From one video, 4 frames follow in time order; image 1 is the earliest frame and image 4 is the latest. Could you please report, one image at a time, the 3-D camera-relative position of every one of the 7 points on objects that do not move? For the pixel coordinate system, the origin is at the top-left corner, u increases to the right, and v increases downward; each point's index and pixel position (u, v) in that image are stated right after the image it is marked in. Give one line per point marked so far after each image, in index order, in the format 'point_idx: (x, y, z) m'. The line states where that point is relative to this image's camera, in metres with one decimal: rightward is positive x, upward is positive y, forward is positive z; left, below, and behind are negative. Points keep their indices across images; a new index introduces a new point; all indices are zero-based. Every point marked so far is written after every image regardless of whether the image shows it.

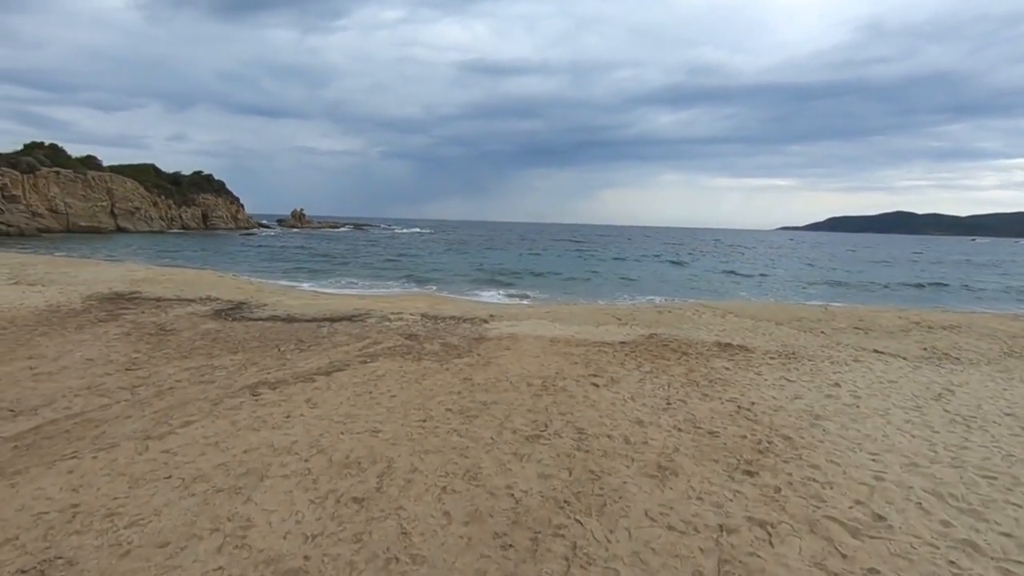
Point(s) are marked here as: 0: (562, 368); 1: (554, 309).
0: (+0.7, -1.2, +7.7) m
1: (+1.1, -0.5, +13.7) m
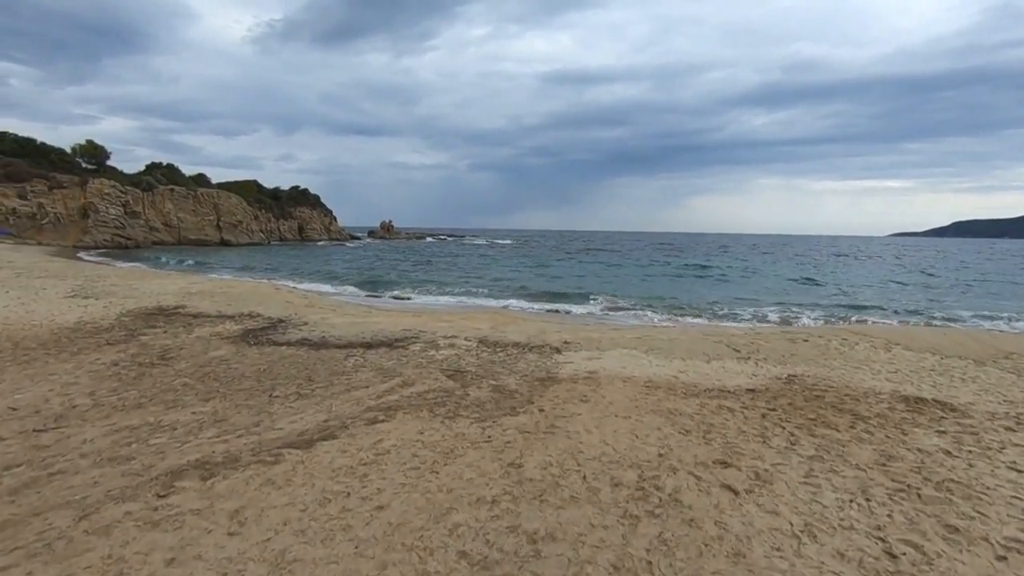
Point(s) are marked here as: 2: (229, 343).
0: (+1.4, -1.4, +4.8) m
1: (+2.7, -0.9, +10.7) m
2: (-5.0, -1.0, +9.6) m
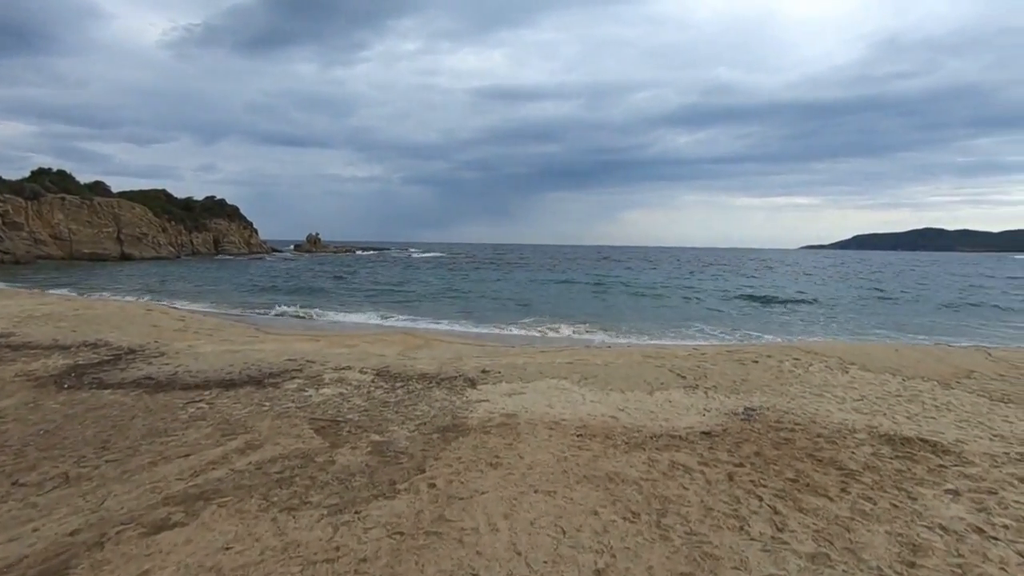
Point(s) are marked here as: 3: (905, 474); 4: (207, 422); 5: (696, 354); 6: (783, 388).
0: (+0.6, -1.6, +3.2) m
1: (+1.1, -1.2, +9.2) m
2: (-6.4, -1.3, +7.1) m
3: (+3.4, -1.6, +4.7) m
4: (-3.2, -1.4, +5.7) m
5: (+3.3, -1.2, +9.7) m
6: (+3.8, -1.4, +7.6) m
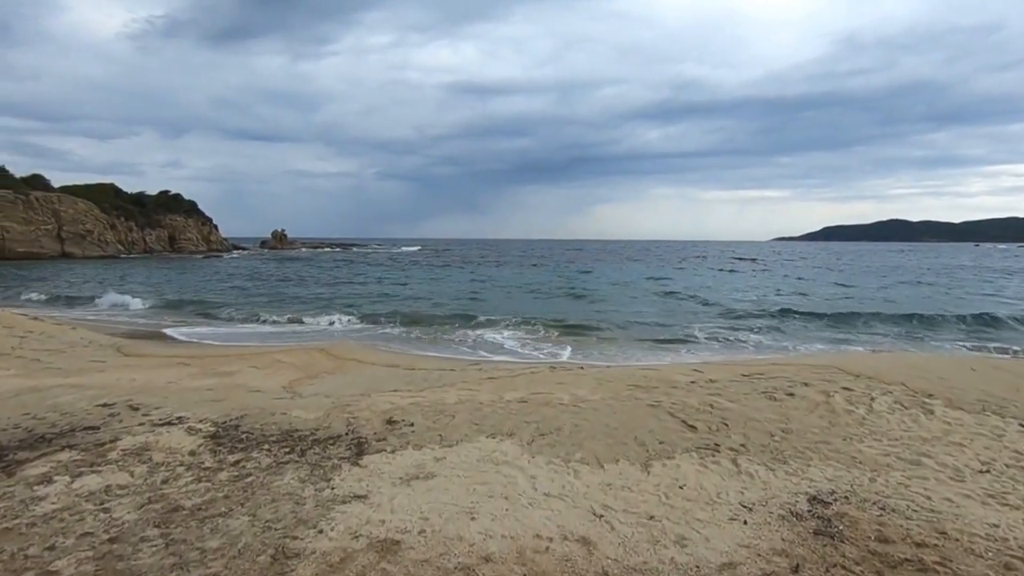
0: (0.0, -1.7, +0.3) m
1: (+0.3, -1.2, +6.3) m
2: (-7.1, -1.5, +3.9) m
3: (+2.7, -1.6, +1.9) m
4: (-3.9, -1.5, +2.6) m
5: (+2.4, -1.2, +6.9) m
6: (+3.0, -1.4, +4.8) m
